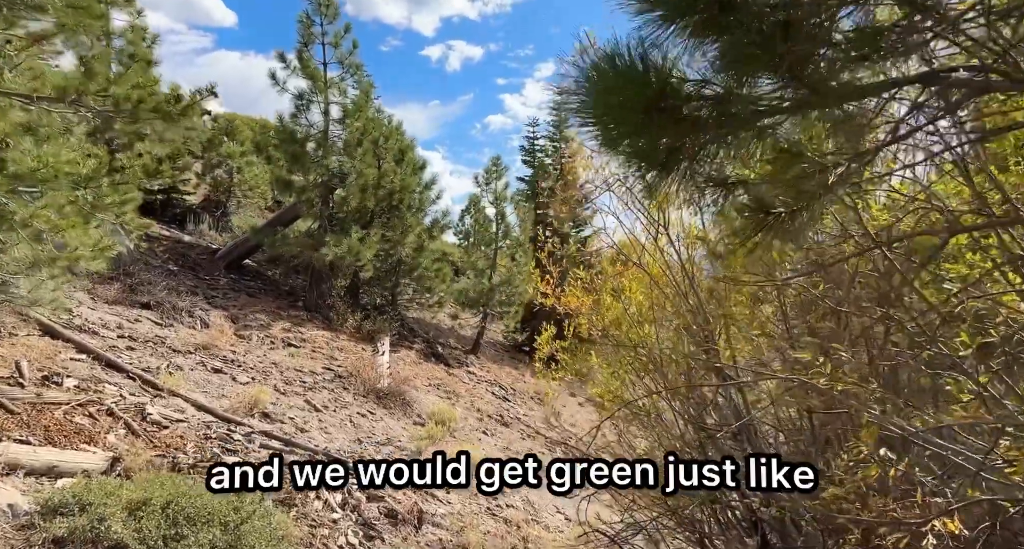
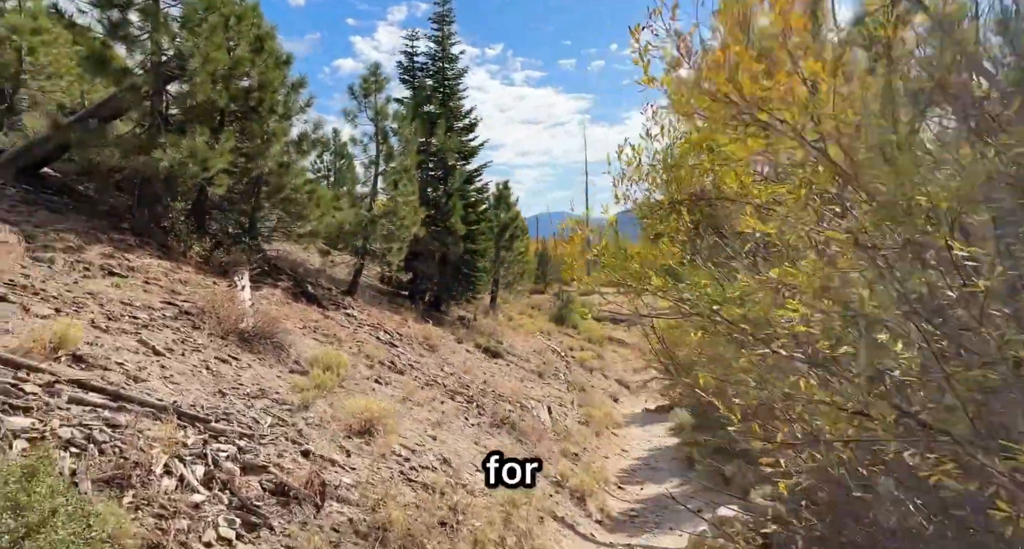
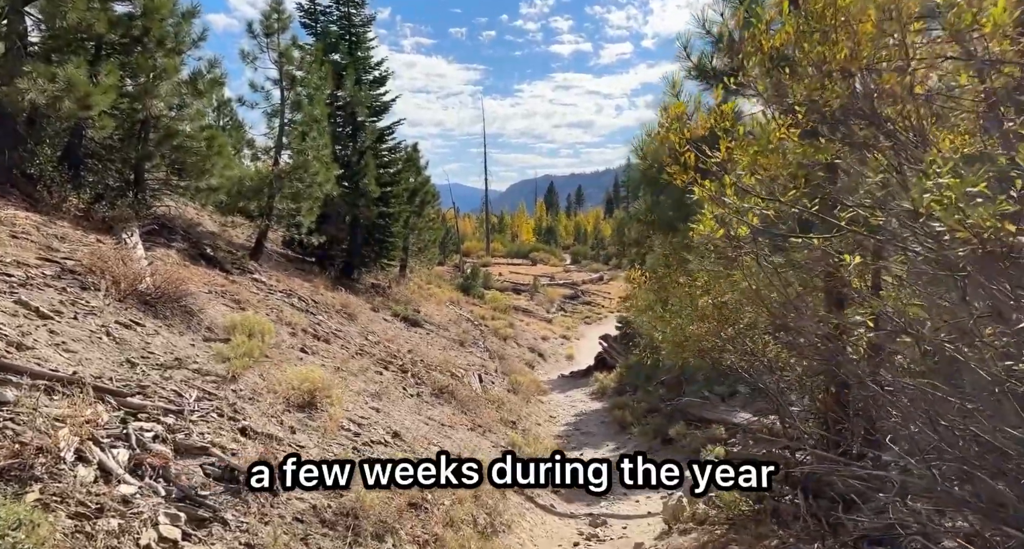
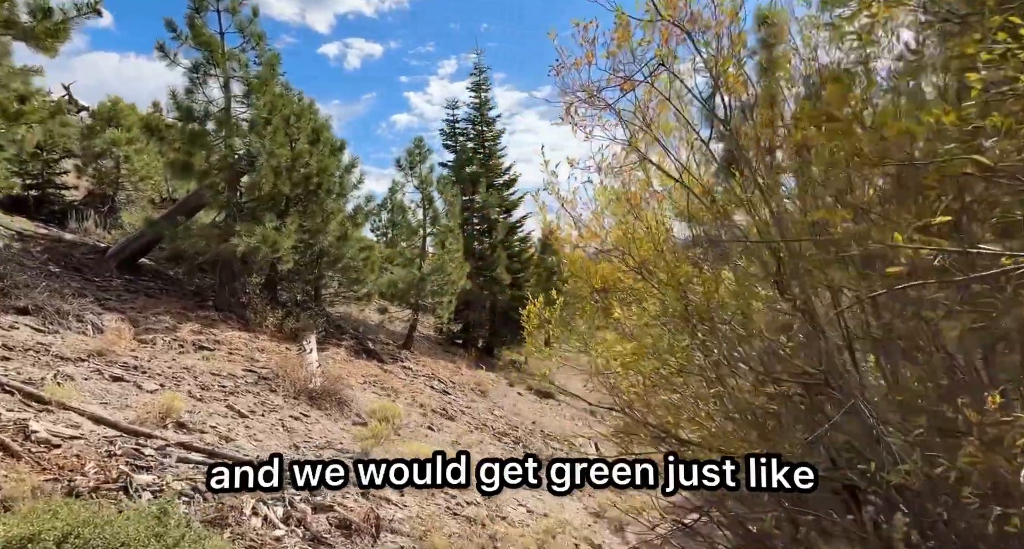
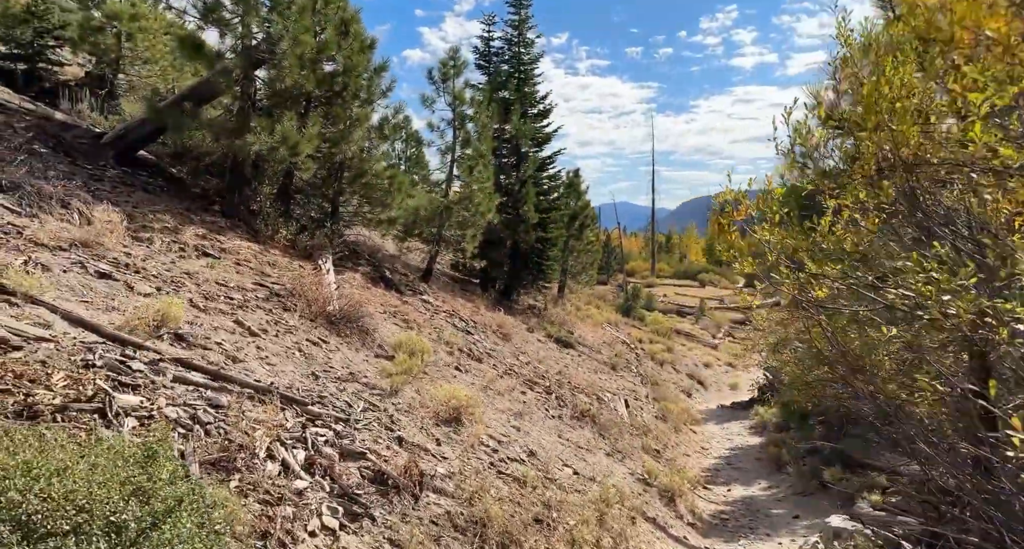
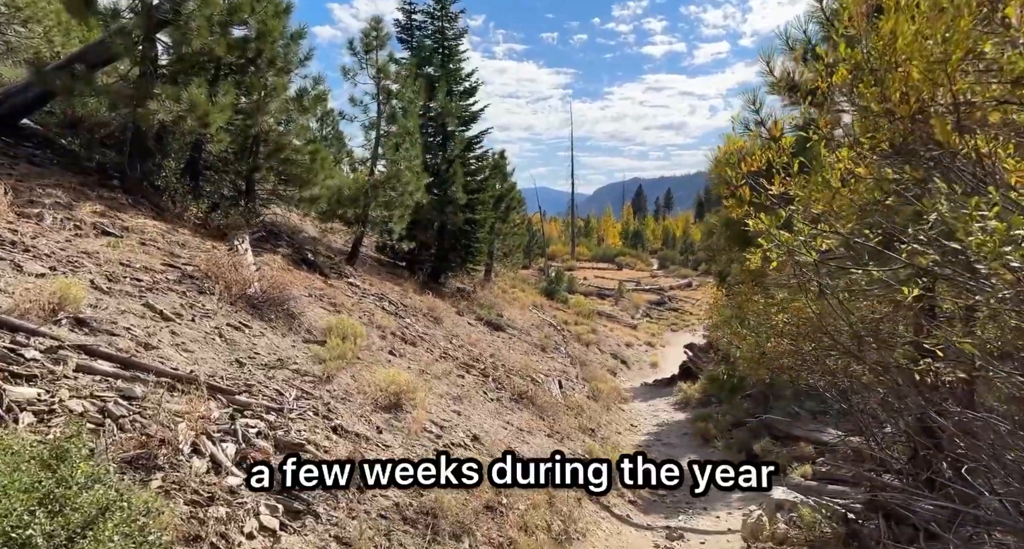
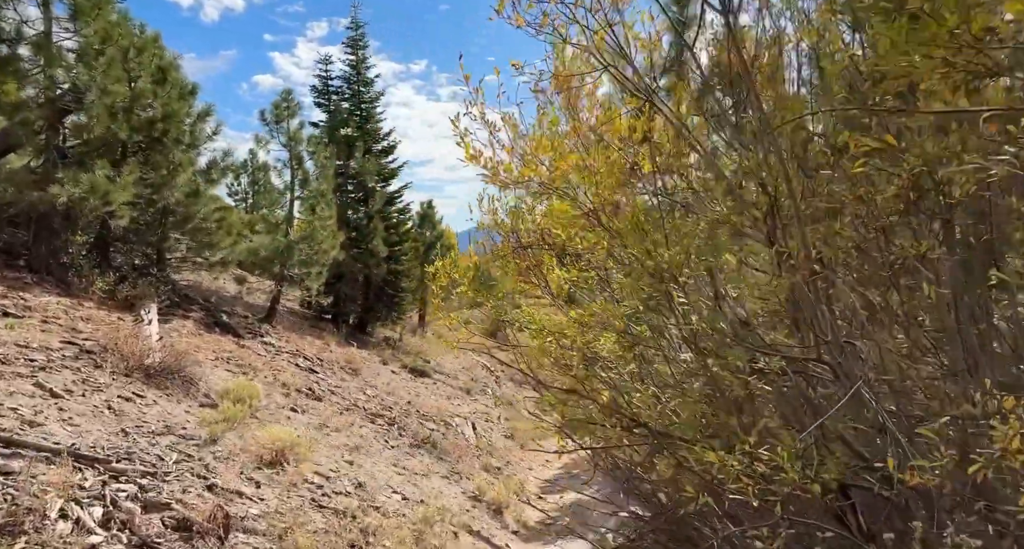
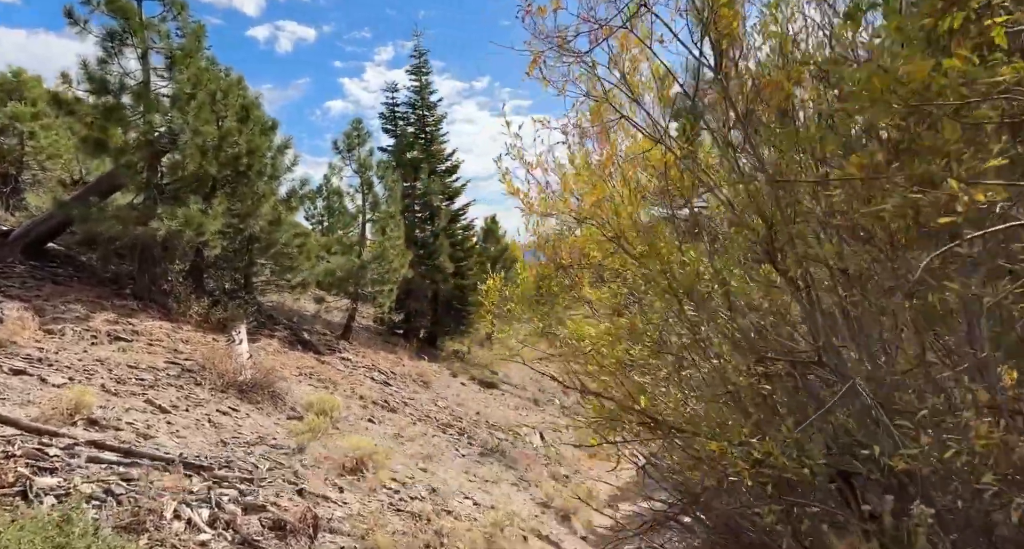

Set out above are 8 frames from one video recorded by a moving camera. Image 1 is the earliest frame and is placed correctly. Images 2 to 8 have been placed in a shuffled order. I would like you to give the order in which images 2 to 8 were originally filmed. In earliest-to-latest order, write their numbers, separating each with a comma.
4, 8, 7, 2, 5, 6, 3
